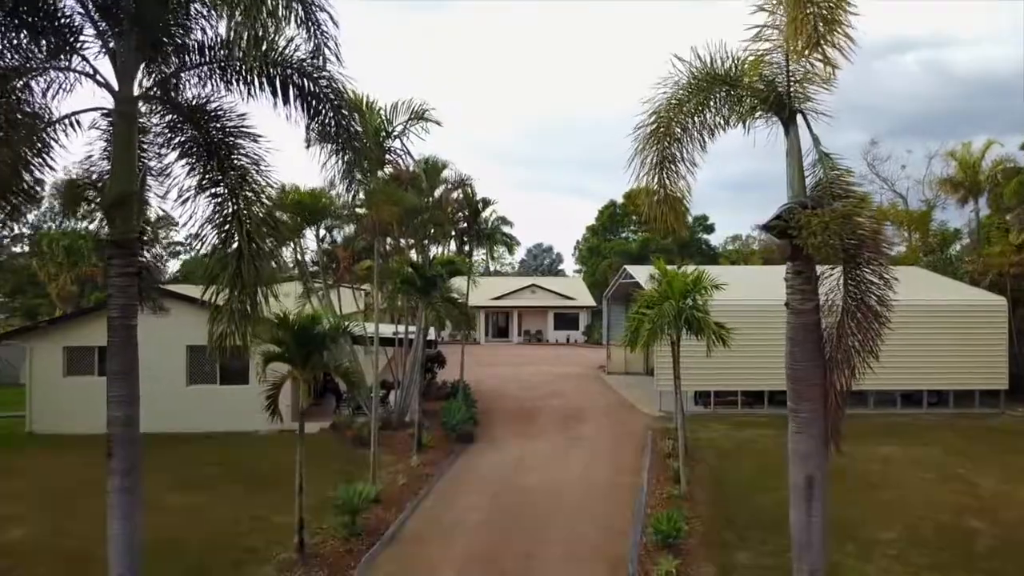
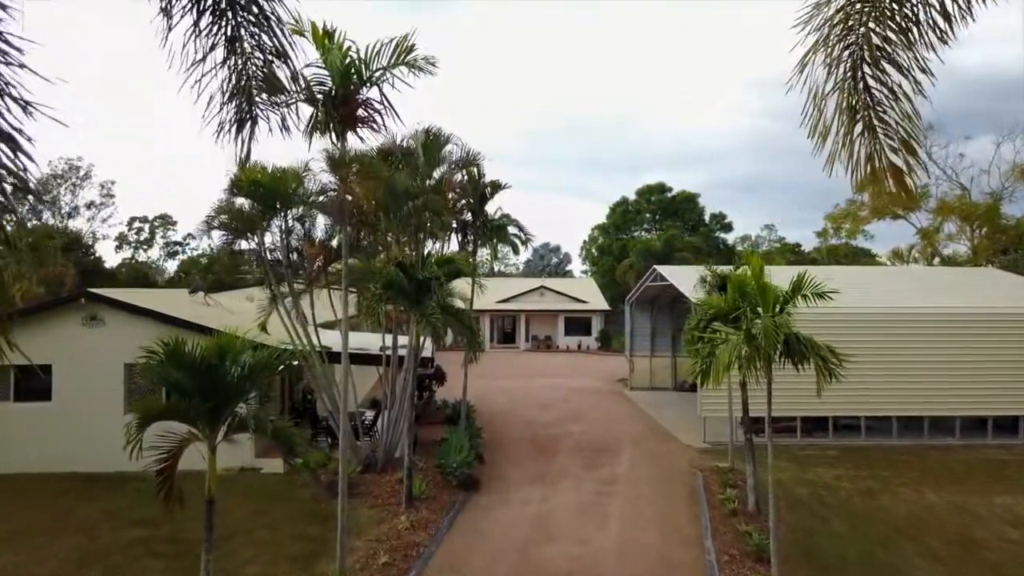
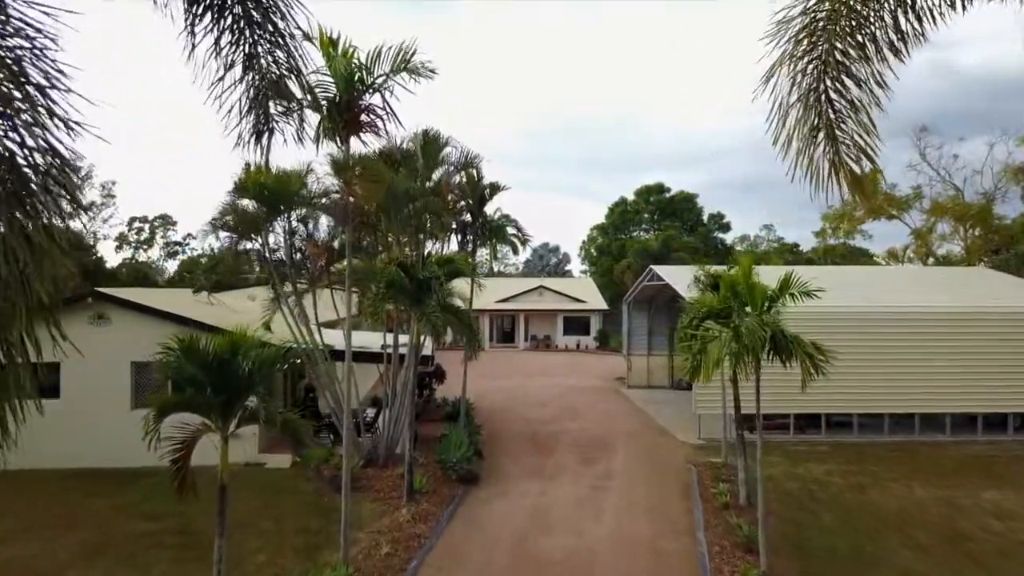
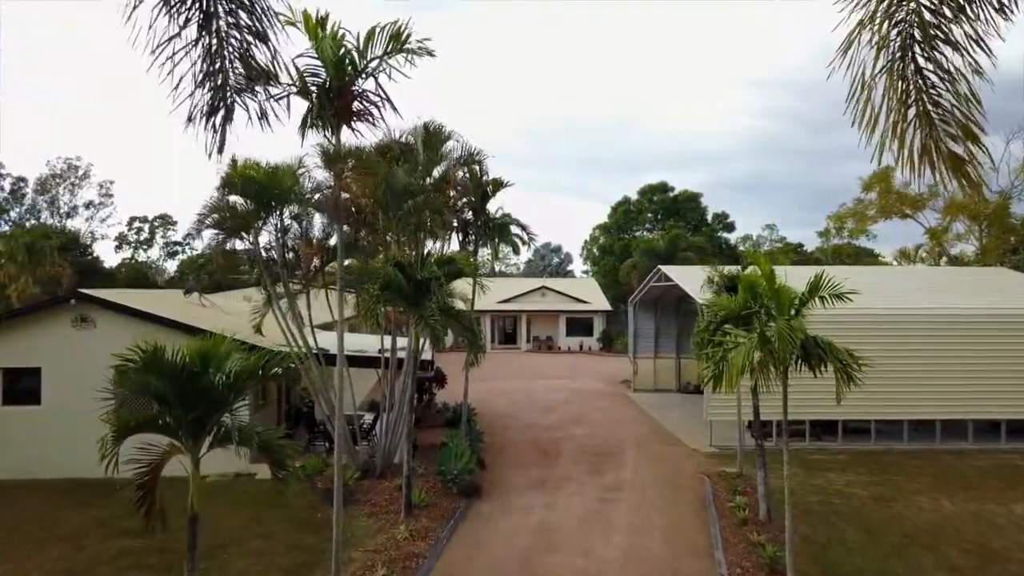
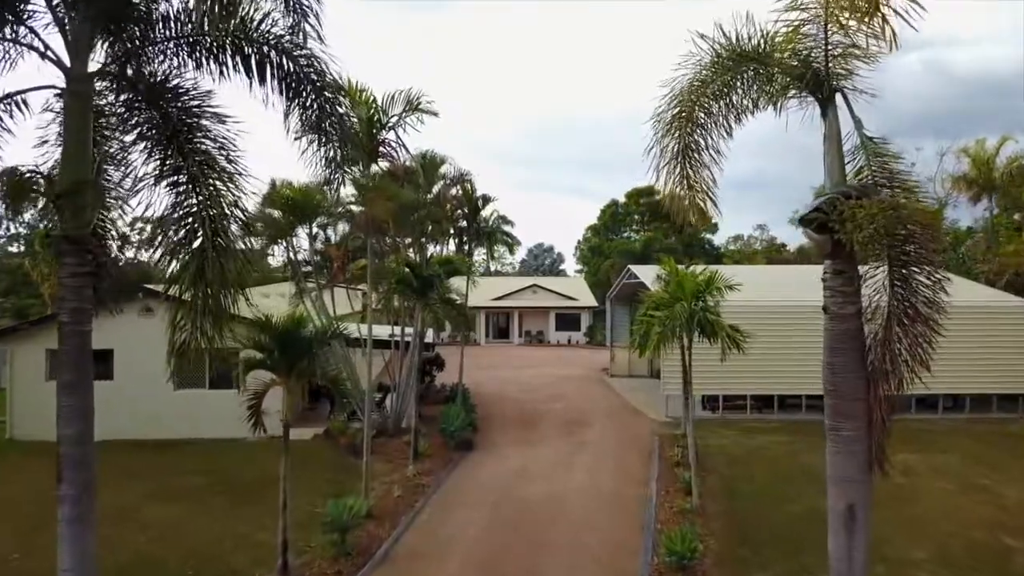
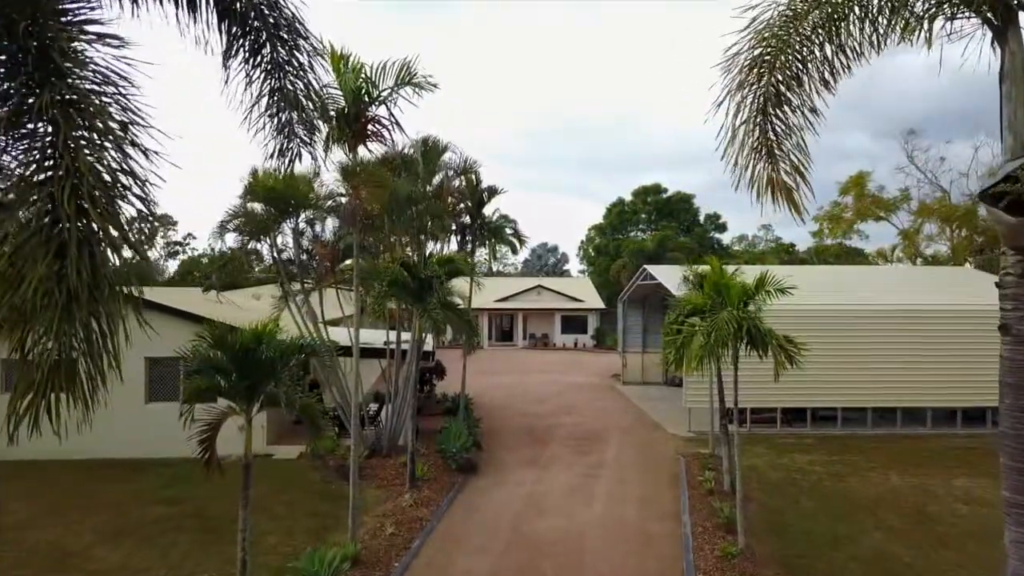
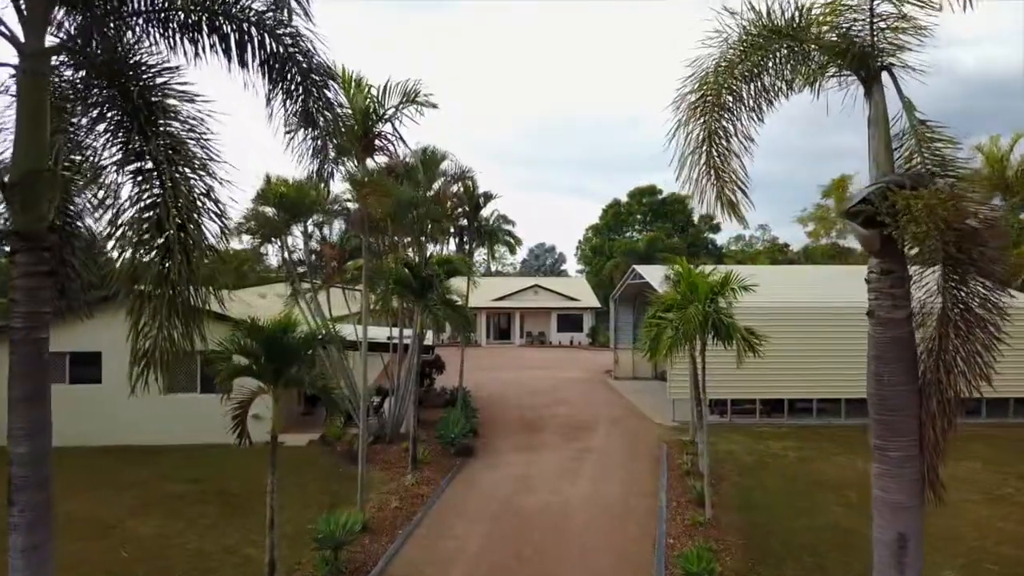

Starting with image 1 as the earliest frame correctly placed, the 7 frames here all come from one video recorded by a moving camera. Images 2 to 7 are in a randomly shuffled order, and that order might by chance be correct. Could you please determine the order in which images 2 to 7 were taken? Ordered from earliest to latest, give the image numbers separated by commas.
5, 7, 6, 3, 2, 4
